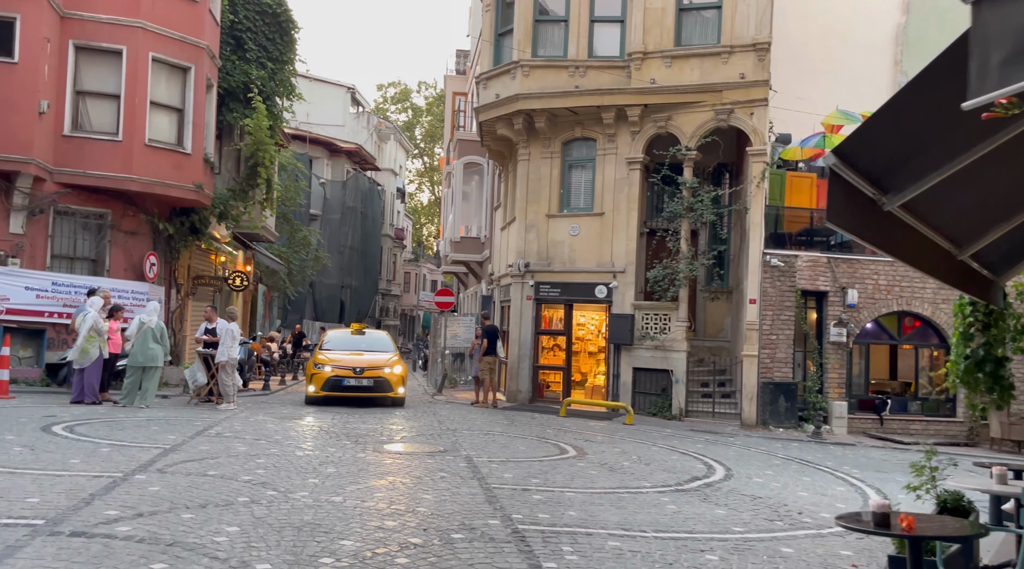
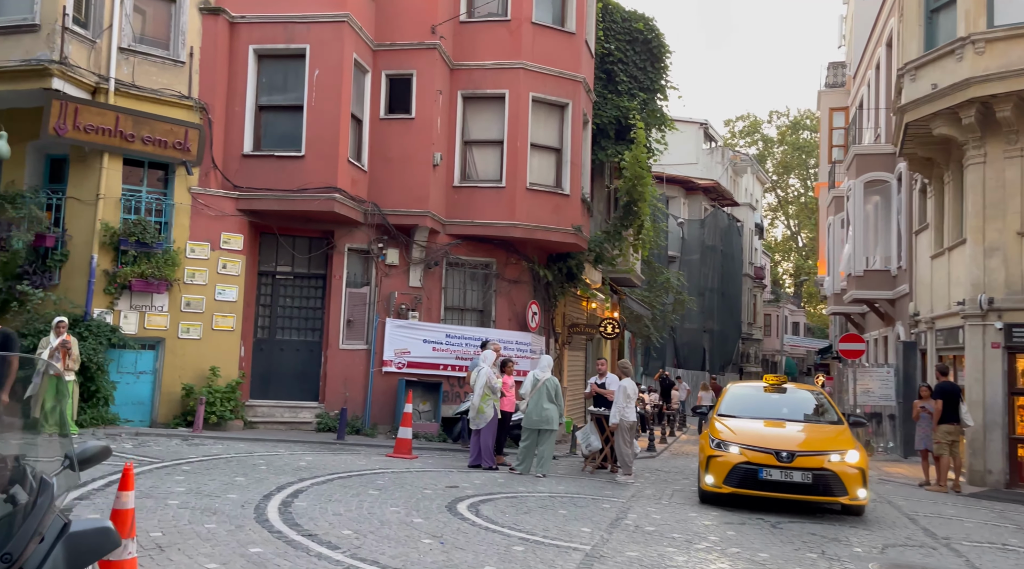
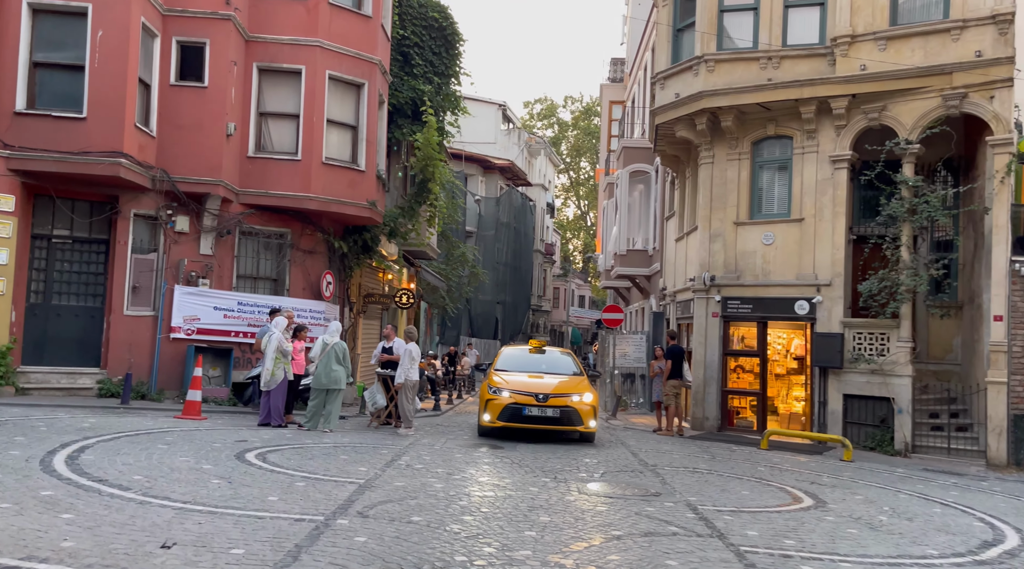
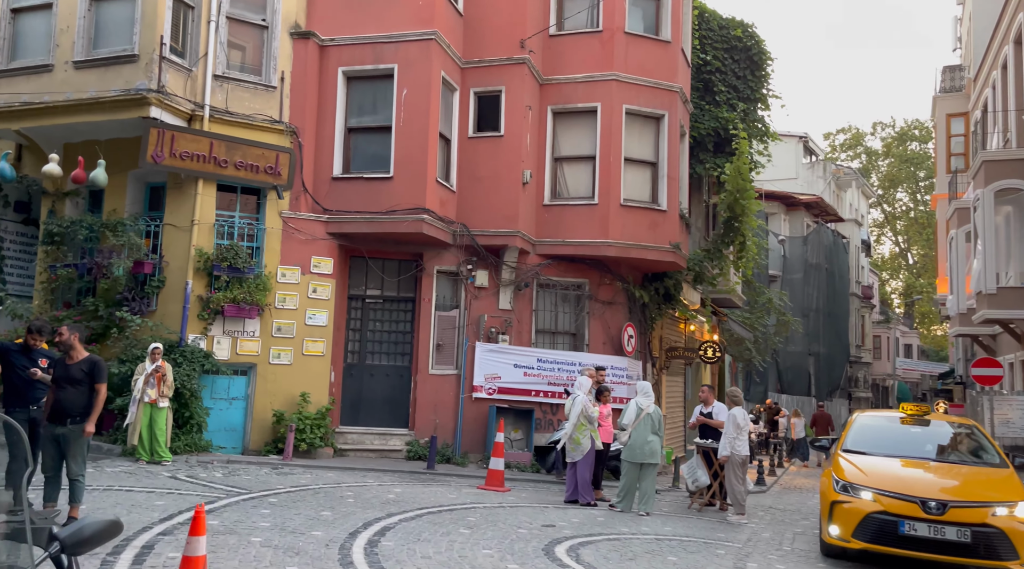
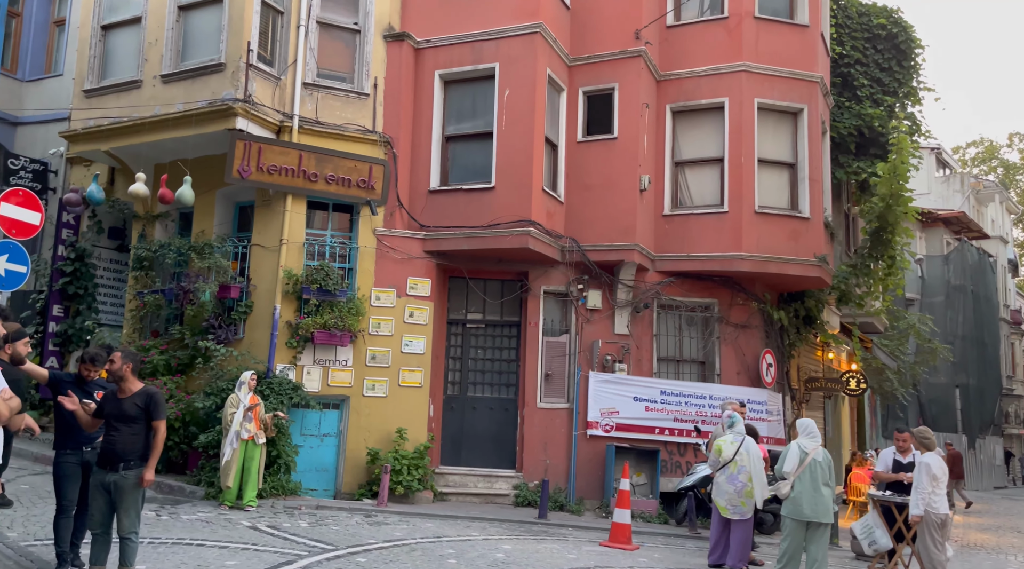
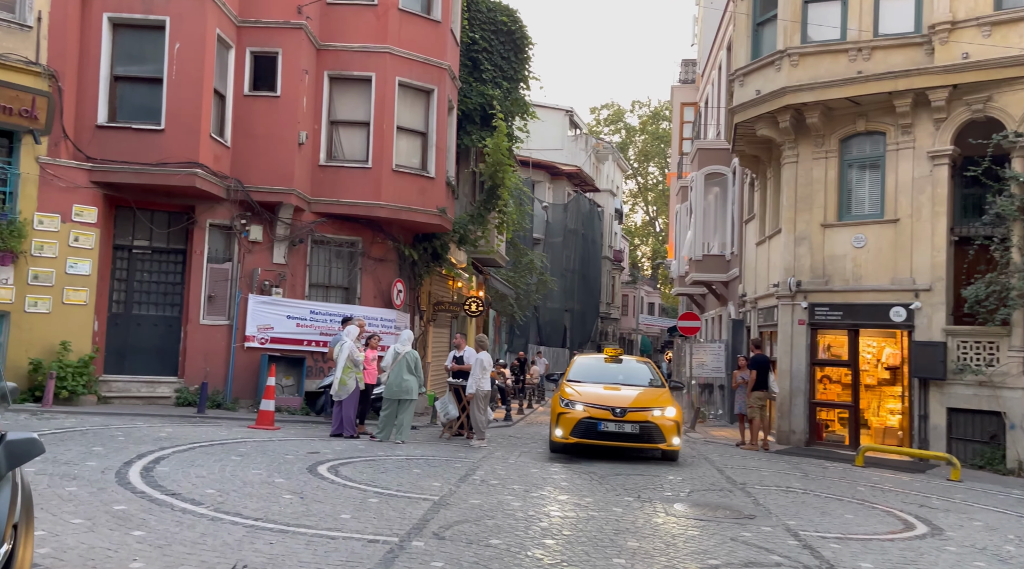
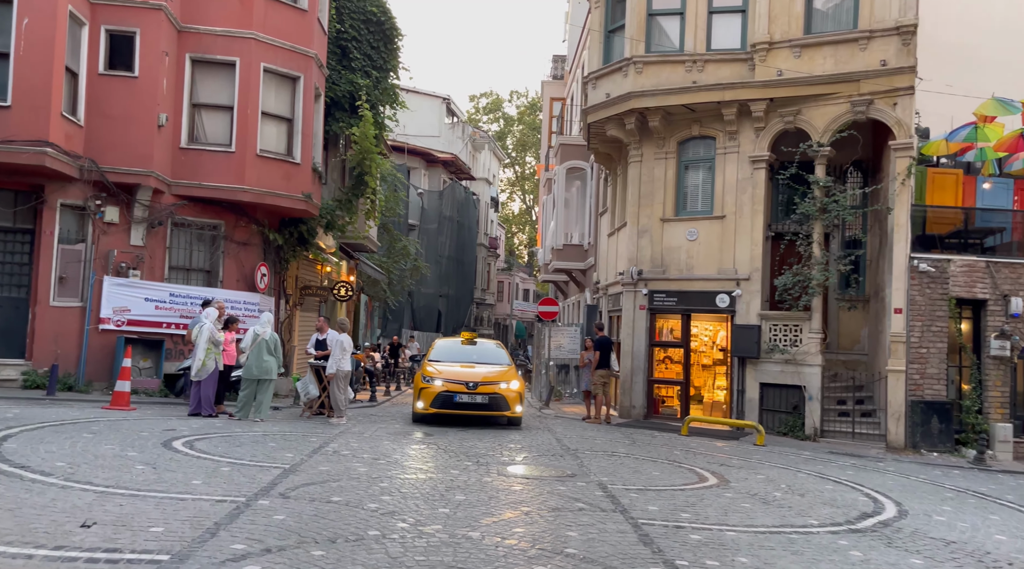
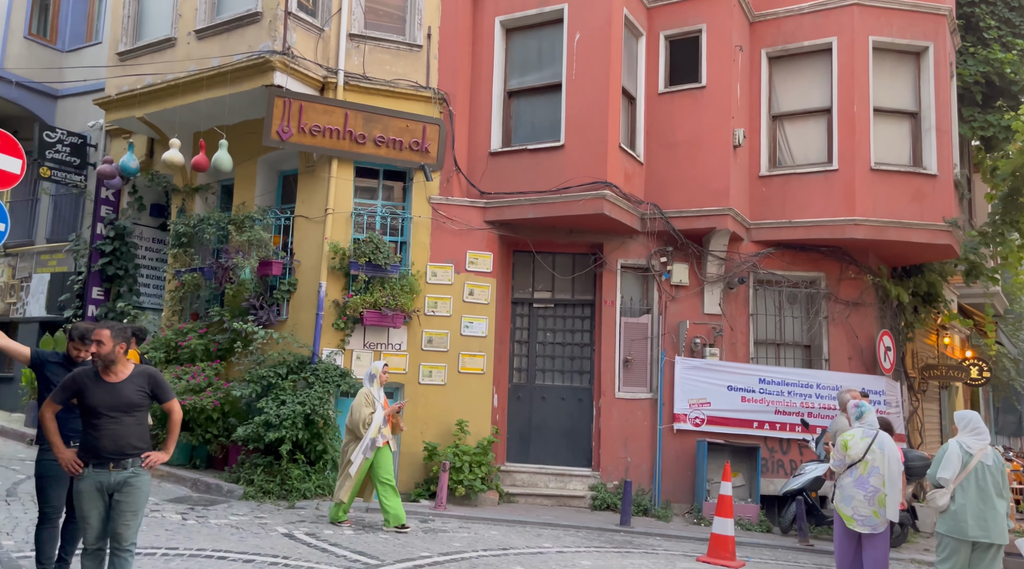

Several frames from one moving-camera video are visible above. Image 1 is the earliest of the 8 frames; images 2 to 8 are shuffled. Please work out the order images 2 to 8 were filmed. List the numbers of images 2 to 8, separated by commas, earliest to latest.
7, 3, 6, 2, 4, 5, 8
